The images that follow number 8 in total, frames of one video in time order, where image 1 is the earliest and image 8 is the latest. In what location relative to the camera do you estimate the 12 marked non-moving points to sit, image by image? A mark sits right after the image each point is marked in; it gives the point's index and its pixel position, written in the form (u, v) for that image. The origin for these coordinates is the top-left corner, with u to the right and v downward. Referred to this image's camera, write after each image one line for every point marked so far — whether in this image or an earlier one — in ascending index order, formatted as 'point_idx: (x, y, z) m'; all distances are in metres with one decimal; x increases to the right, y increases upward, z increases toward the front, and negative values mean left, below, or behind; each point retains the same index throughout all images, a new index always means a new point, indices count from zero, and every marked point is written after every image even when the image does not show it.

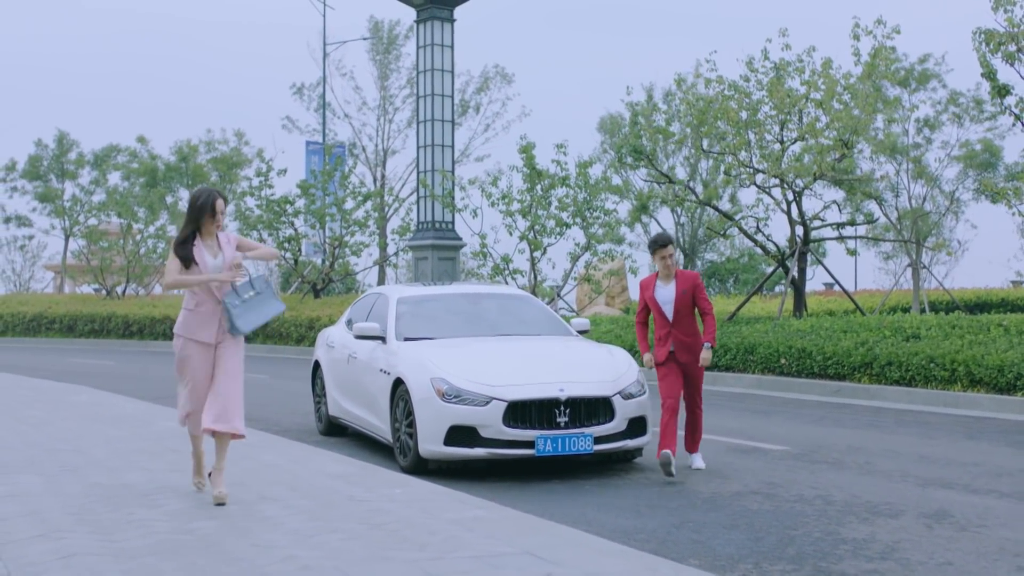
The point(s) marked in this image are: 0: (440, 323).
0: (-0.6, -0.3, +9.8) m
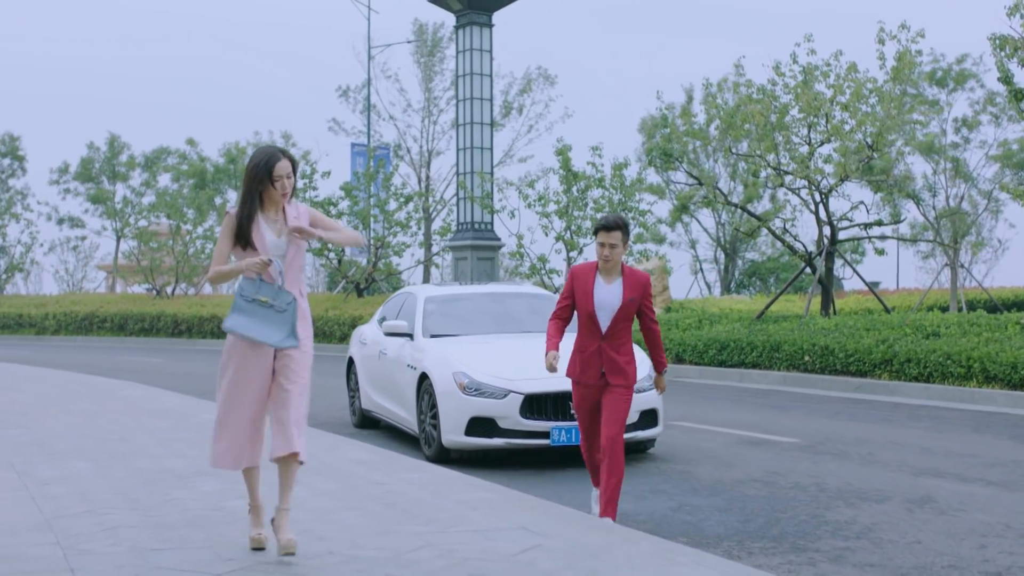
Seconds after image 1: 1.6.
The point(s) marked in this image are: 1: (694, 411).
0: (-0.4, -0.3, +10.3) m
1: (+2.0, -1.4, +13.1) m
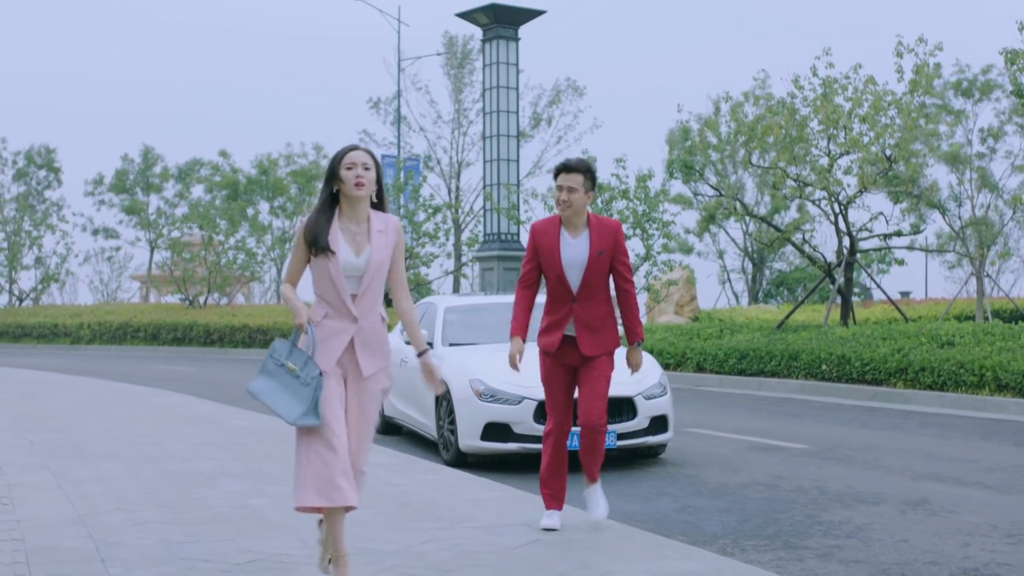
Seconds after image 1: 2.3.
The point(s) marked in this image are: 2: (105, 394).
0: (-0.2, -0.4, +10.7) m
1: (+2.2, -1.5, +13.4) m
2: (-5.1, -1.3, +15.0) m
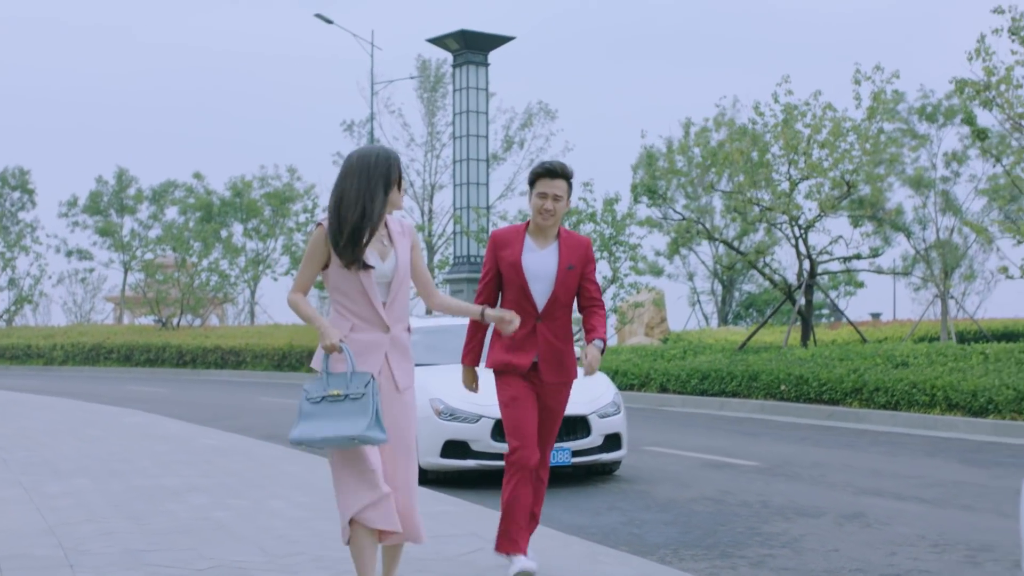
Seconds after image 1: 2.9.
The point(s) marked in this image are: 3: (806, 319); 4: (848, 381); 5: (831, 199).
0: (-0.6, -0.6, +10.9) m
1: (+1.8, -1.7, +13.7) m
2: (-5.5, -1.6, +15.1) m
3: (+4.8, -0.5, +19.4) m
4: (+4.3, -1.2, +15.1) m
5: (+5.2, +1.5, +19.5) m
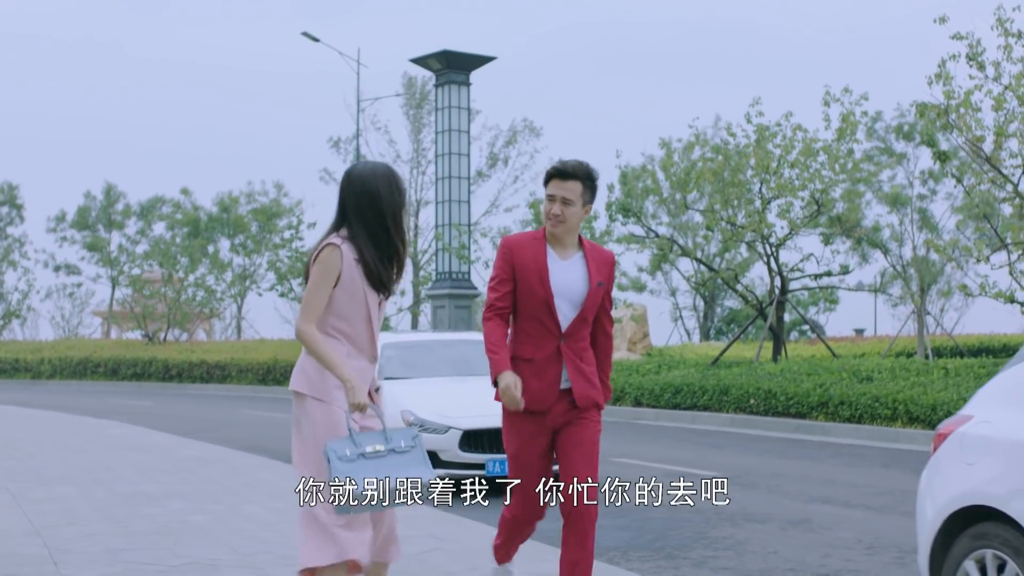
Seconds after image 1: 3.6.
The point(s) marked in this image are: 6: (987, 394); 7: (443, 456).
0: (-0.9, -0.7, +11.4) m
1: (+1.5, -1.9, +14.1) m
2: (-5.8, -1.8, +15.5) m
3: (+4.4, -0.8, +19.9) m
4: (+3.9, -1.4, +15.5) m
5: (+4.9, +1.2, +20.0) m
6: (+1.8, -0.4, +4.4) m
7: (-0.6, -1.4, +9.6) m
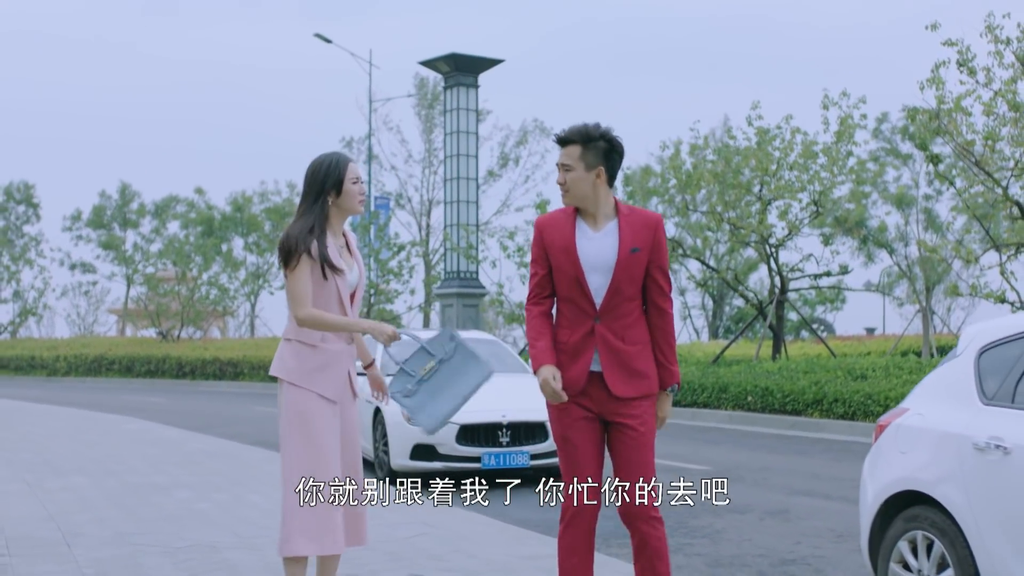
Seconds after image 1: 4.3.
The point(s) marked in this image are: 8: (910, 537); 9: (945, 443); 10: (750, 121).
0: (-0.9, -0.7, +11.8) m
1: (+1.5, -1.9, +14.5) m
2: (-5.8, -1.8, +16.0) m
3: (+4.5, -0.8, +20.2) m
4: (+4.0, -1.4, +15.9) m
5: (+5.0, +1.2, +20.3) m
6: (+1.7, -0.4, +4.8) m
7: (-0.6, -1.4, +10.0) m
8: (+1.5, -1.0, +4.6) m
9: (+1.6, -0.6, +4.4) m
10: (+4.0, +2.8, +20.0) m
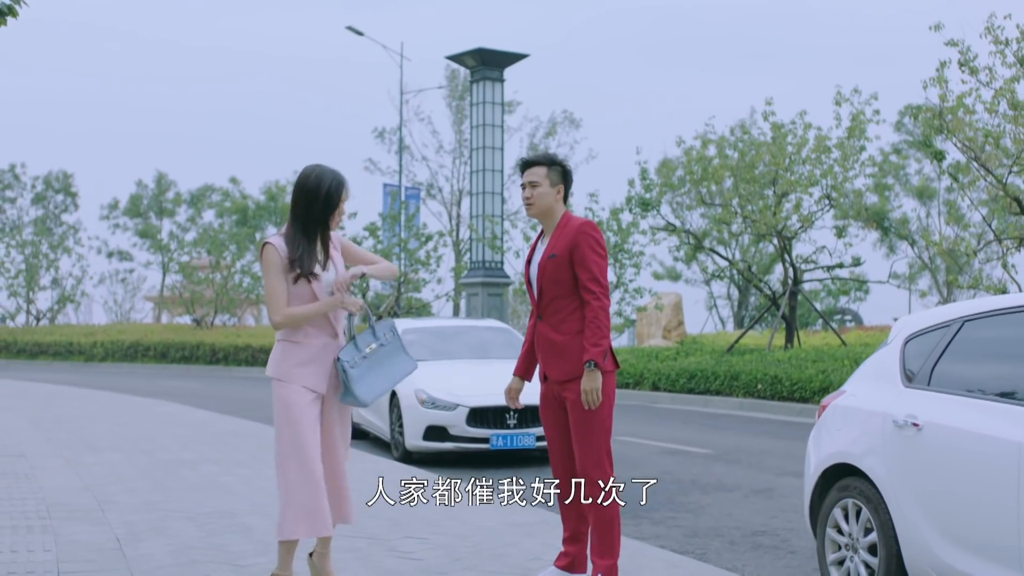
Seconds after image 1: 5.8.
0: (-0.8, -0.6, +12.4) m
1: (+1.7, -1.8, +15.1) m
2: (-5.6, -1.6, +16.8) m
3: (+4.9, -0.6, +20.7) m
4: (+4.2, -1.3, +16.4) m
5: (+5.3, +1.3, +20.8) m
6: (+1.6, -0.4, +5.4) m
7: (-0.5, -1.3, +10.6) m
8: (+1.4, -0.9, +5.2) m
9: (+1.5, -0.6, +5.0) m
10: (+4.3, +3.0, +20.5) m
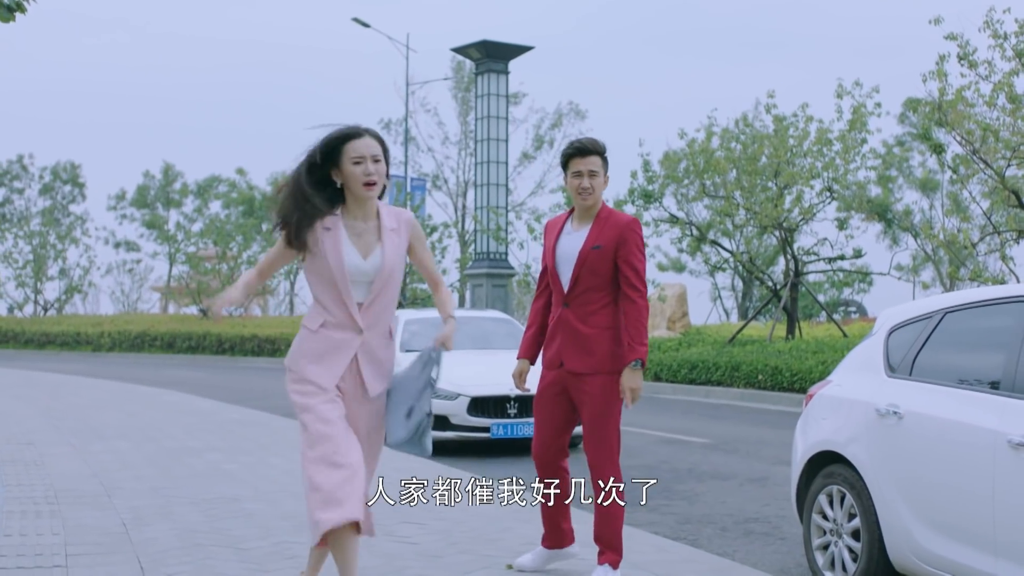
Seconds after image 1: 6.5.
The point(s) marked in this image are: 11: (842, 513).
0: (-0.8, -0.6, +12.6) m
1: (+1.7, -1.7, +15.3) m
2: (-5.6, -1.5, +17.0) m
3: (+4.9, -0.5, +20.8) m
4: (+4.2, -1.2, +16.5) m
5: (+5.4, +1.5, +20.9) m
6: (+1.6, -0.3, +5.5) m
7: (-0.5, -1.2, +10.8) m
8: (+1.4, -0.9, +5.3) m
9: (+1.5, -0.5, +5.1) m
10: (+4.4, +3.1, +20.6) m
11: (+1.4, -1.0, +5.2) m
